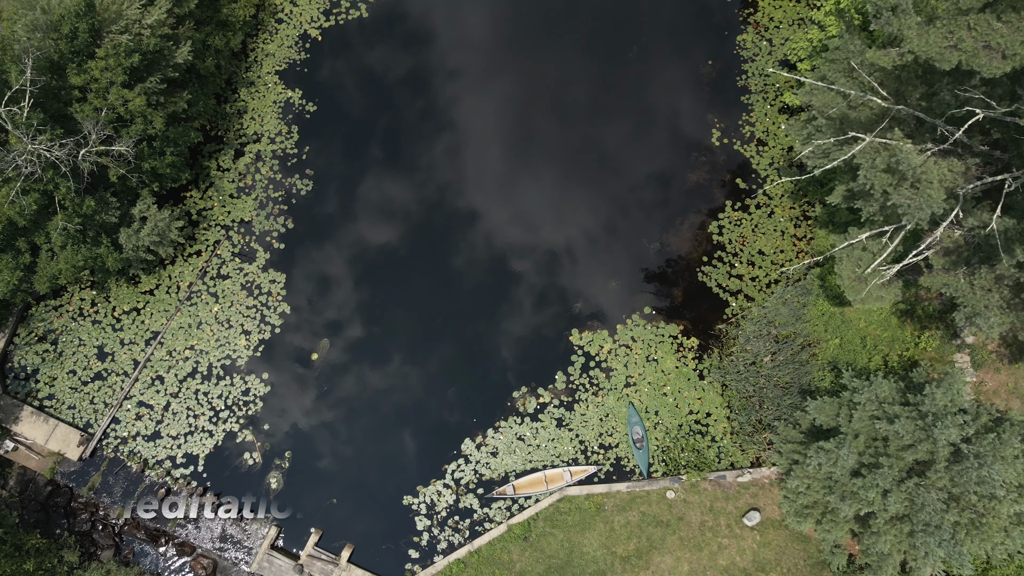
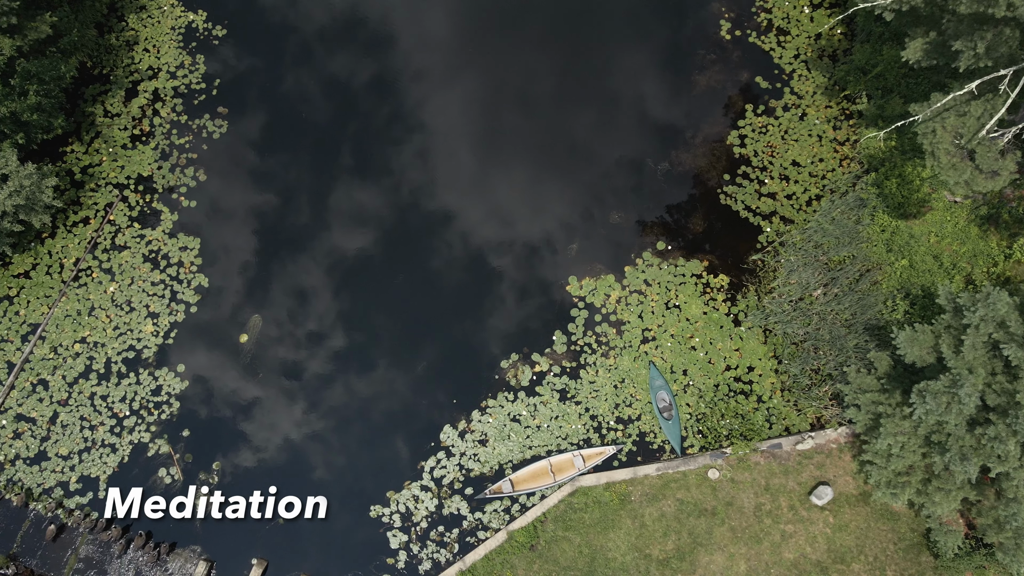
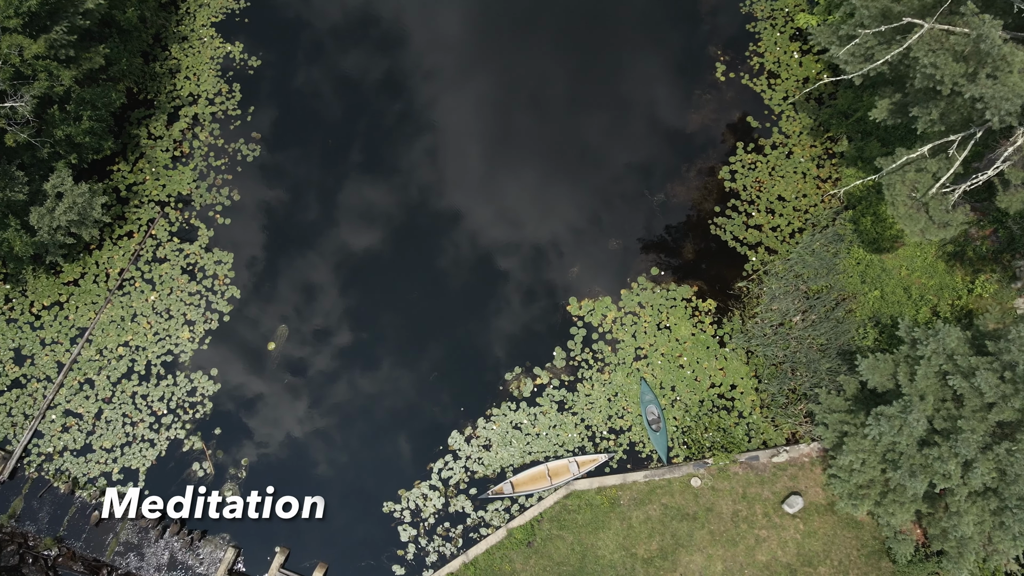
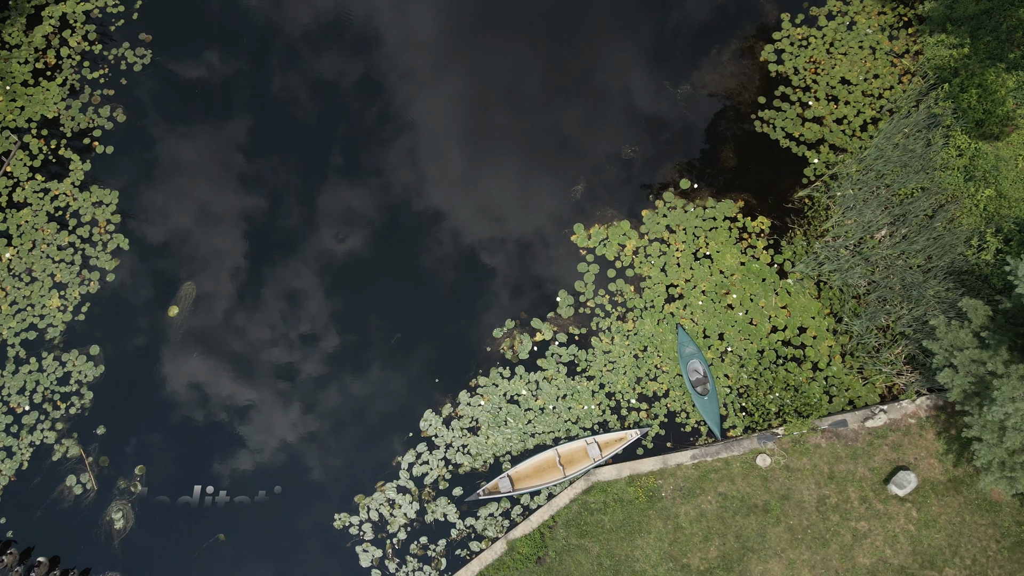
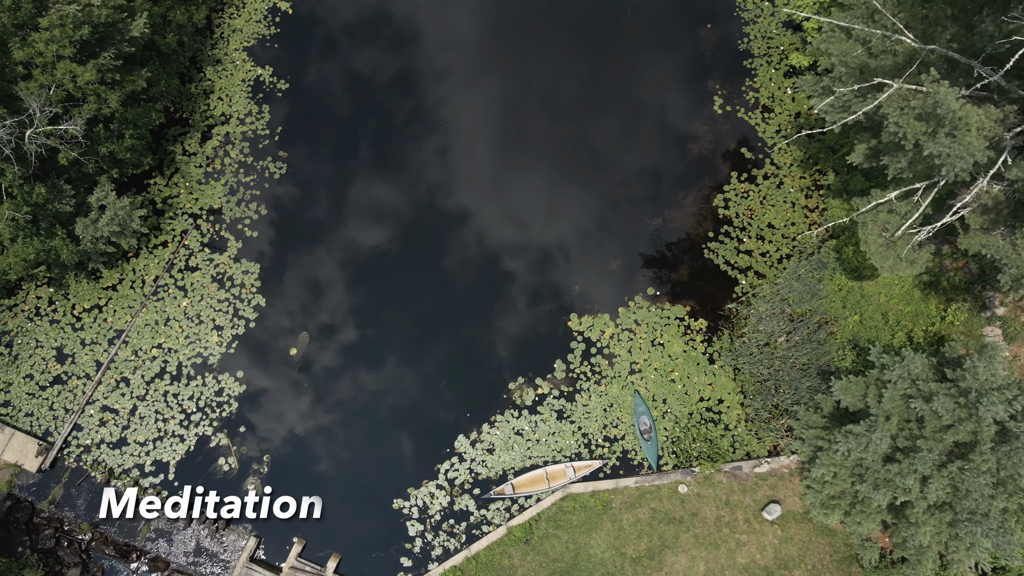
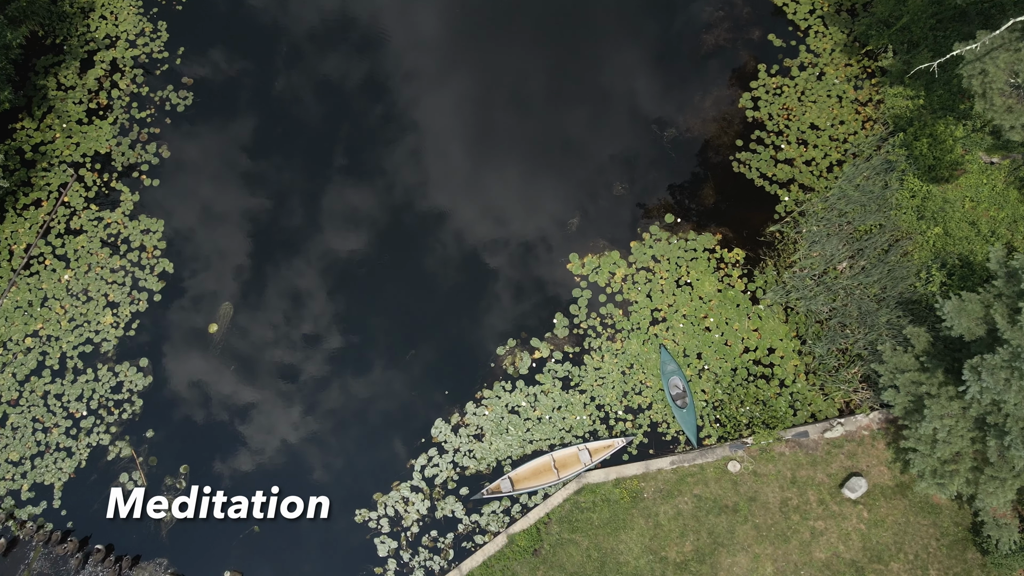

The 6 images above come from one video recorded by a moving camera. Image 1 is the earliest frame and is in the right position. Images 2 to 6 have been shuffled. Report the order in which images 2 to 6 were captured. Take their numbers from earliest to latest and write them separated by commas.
5, 3, 2, 6, 4
